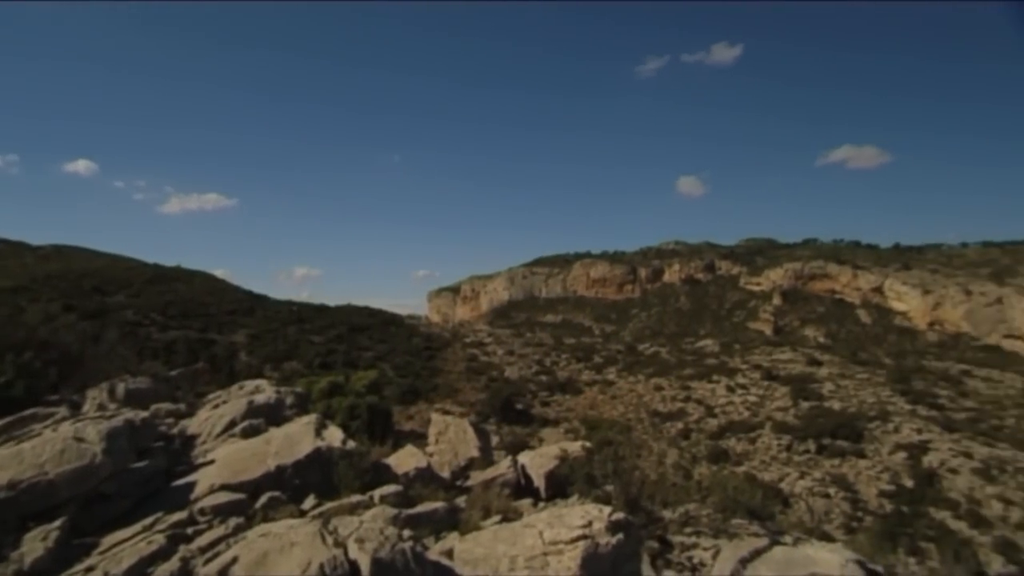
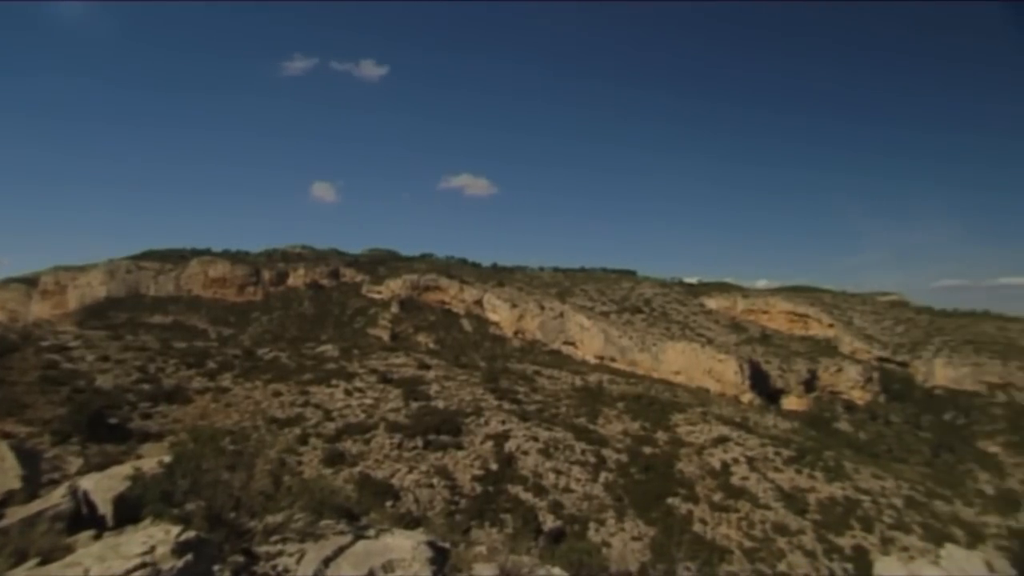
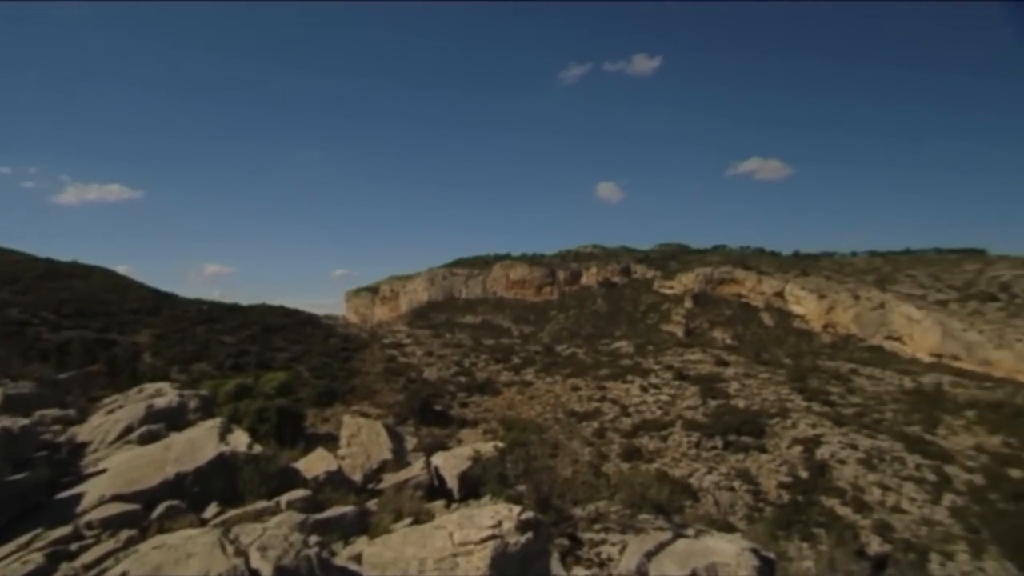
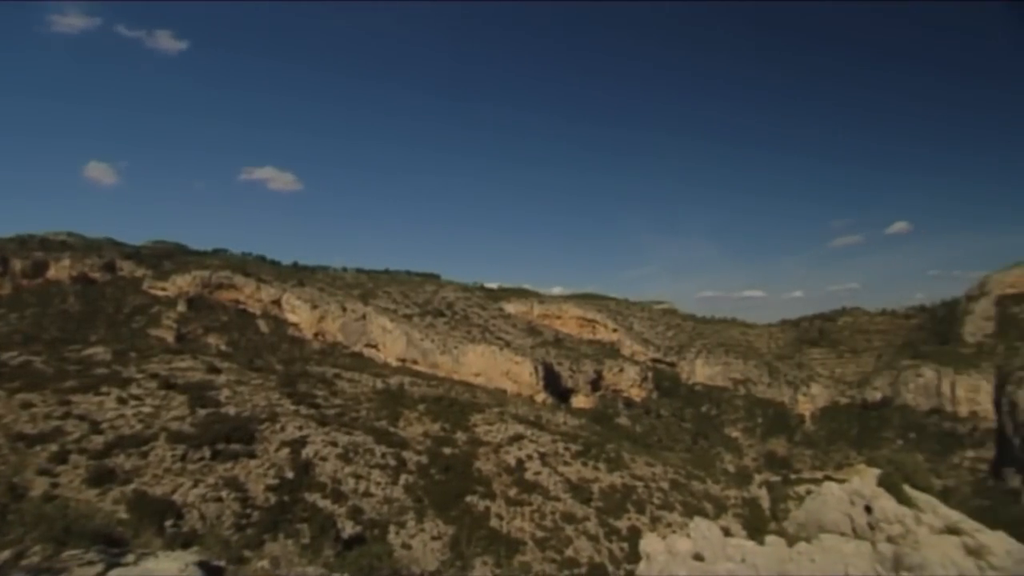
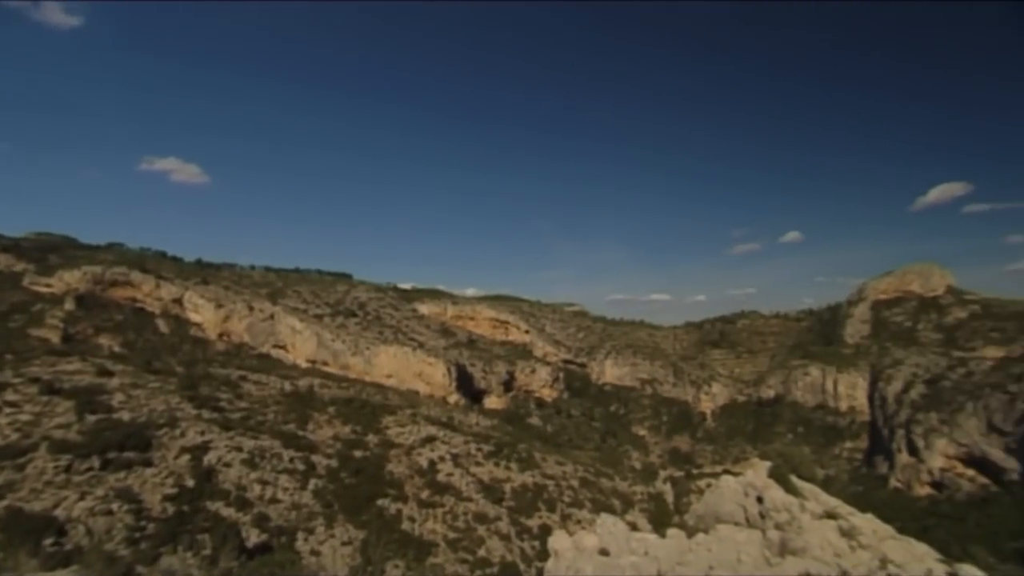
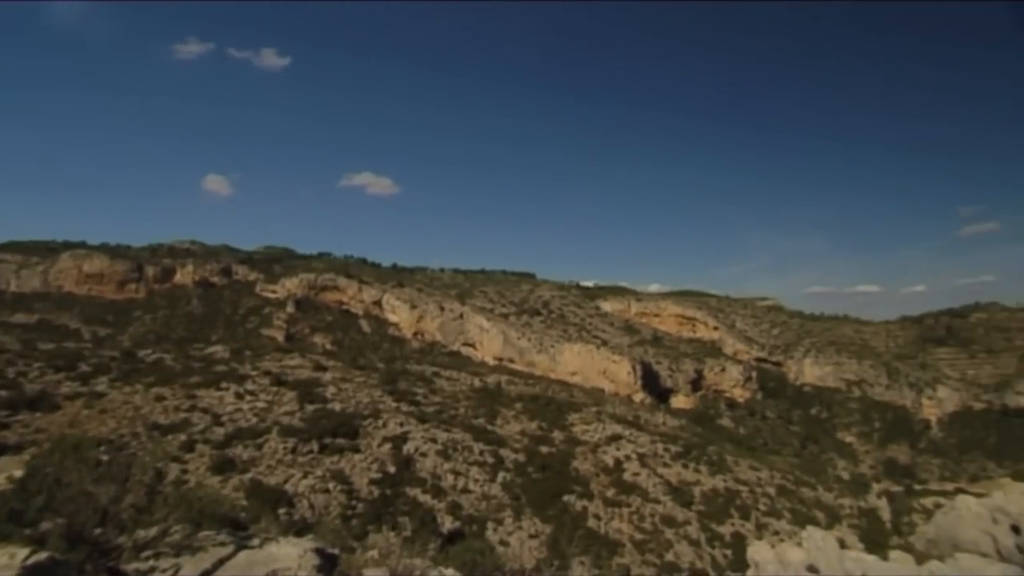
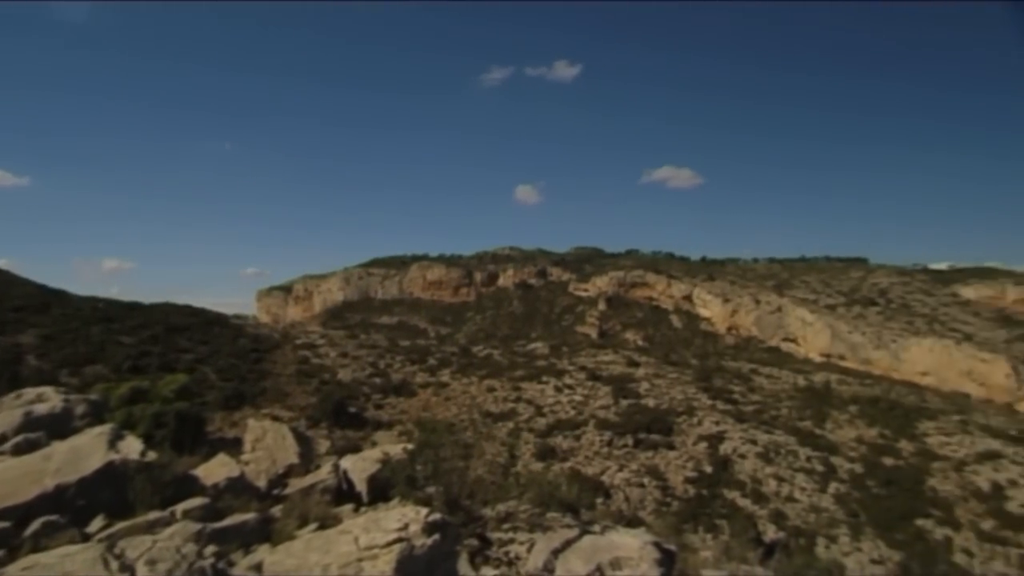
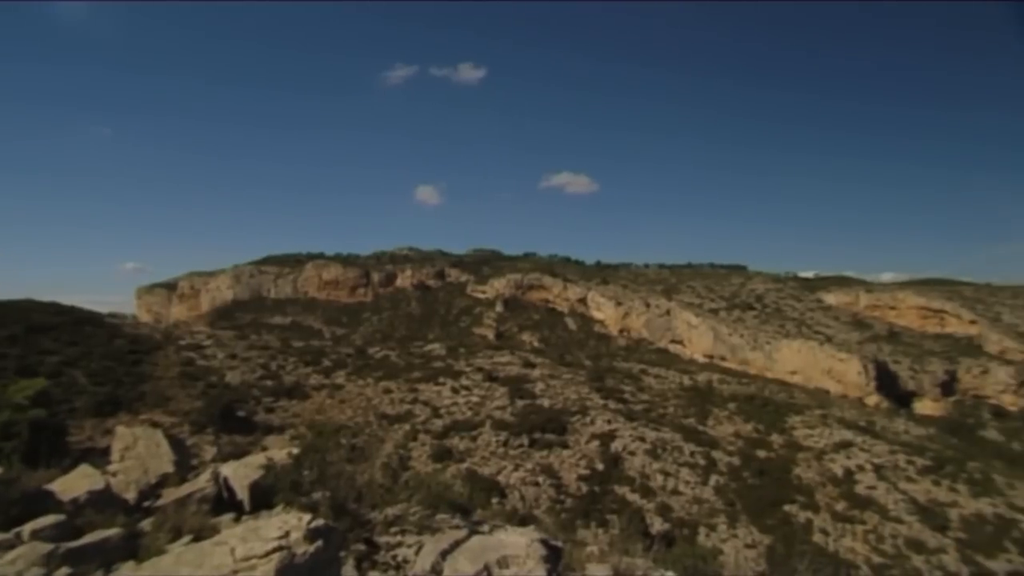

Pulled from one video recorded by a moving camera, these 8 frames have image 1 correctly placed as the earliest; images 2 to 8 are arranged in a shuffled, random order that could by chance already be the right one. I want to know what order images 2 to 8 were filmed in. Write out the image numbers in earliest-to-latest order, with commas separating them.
3, 7, 8, 2, 6, 4, 5
